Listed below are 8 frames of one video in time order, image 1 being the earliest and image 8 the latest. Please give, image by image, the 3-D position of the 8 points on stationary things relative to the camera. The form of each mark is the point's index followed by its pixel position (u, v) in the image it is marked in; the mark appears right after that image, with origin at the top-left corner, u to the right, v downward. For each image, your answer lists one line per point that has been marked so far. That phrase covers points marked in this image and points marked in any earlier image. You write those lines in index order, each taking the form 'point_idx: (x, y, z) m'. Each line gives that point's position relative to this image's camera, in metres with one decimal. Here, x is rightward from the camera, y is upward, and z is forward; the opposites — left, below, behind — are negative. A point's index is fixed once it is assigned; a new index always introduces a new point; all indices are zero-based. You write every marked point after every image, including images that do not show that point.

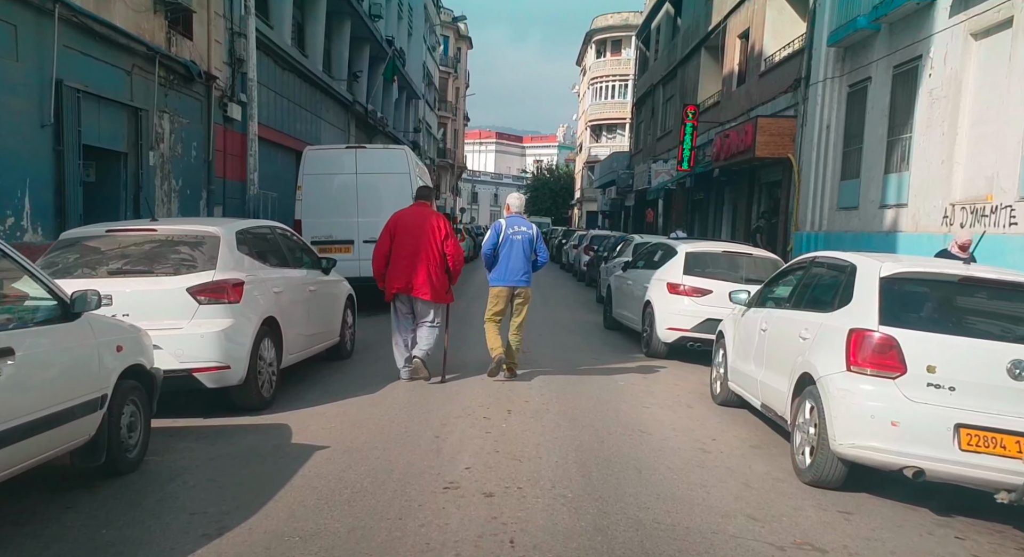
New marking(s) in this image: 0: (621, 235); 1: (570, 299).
0: (+2.8, +1.1, +19.5) m
1: (+1.3, -0.5, +16.9) m
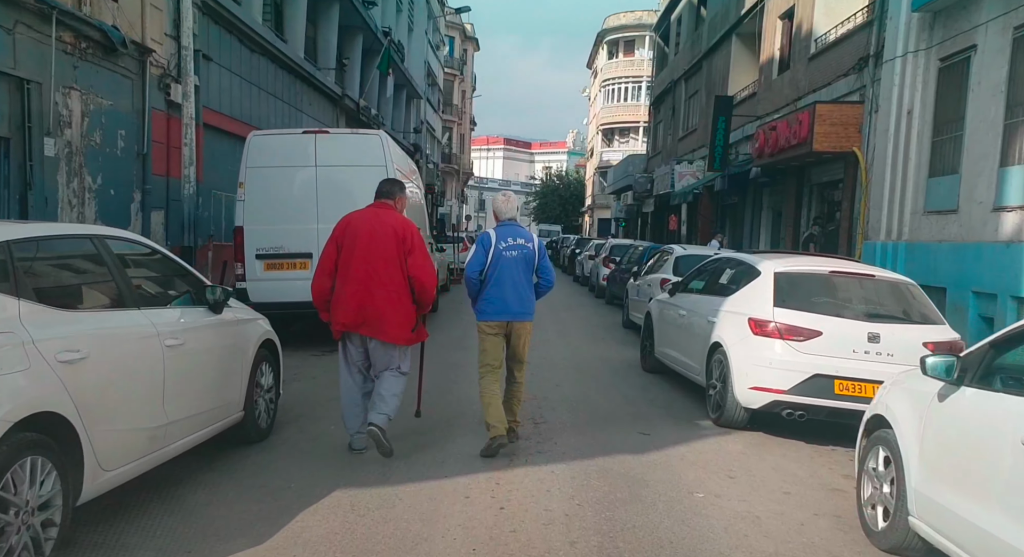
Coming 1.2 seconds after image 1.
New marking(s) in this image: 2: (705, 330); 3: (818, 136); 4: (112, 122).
0: (+3.0, +0.7, +16.5) m
1: (+1.4, -0.8, +13.9) m
2: (+1.8, -0.5, +7.1) m
3: (+6.0, +2.8, +15.0) m
4: (-5.8, +2.3, +11.1) m
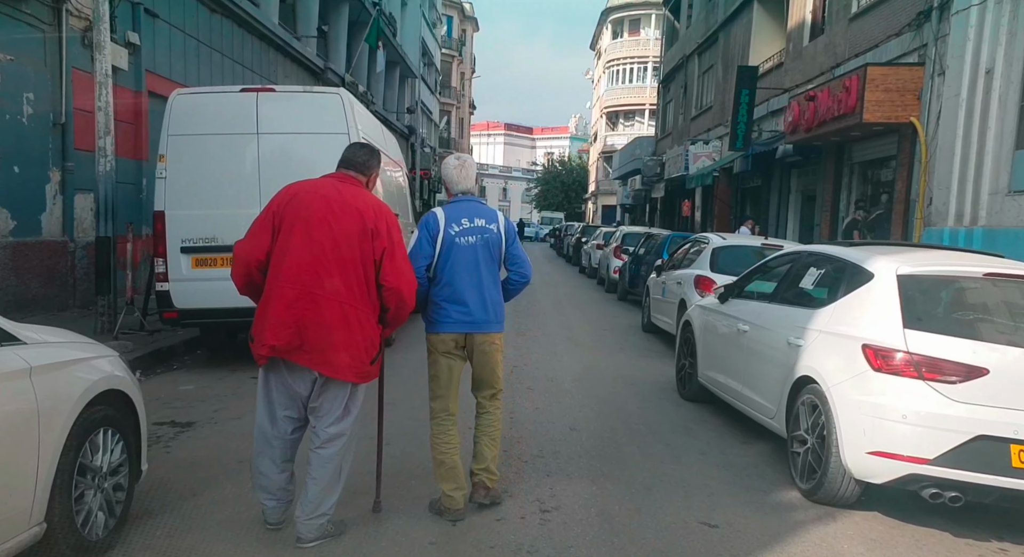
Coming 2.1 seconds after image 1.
0: (+3.0, +0.8, +14.4) m
1: (+1.4, -0.7, +11.8) m
2: (+1.8, -0.5, +5.0) m
3: (+6.0, +2.9, +12.8) m
4: (-5.9, +2.3, +9.0) m
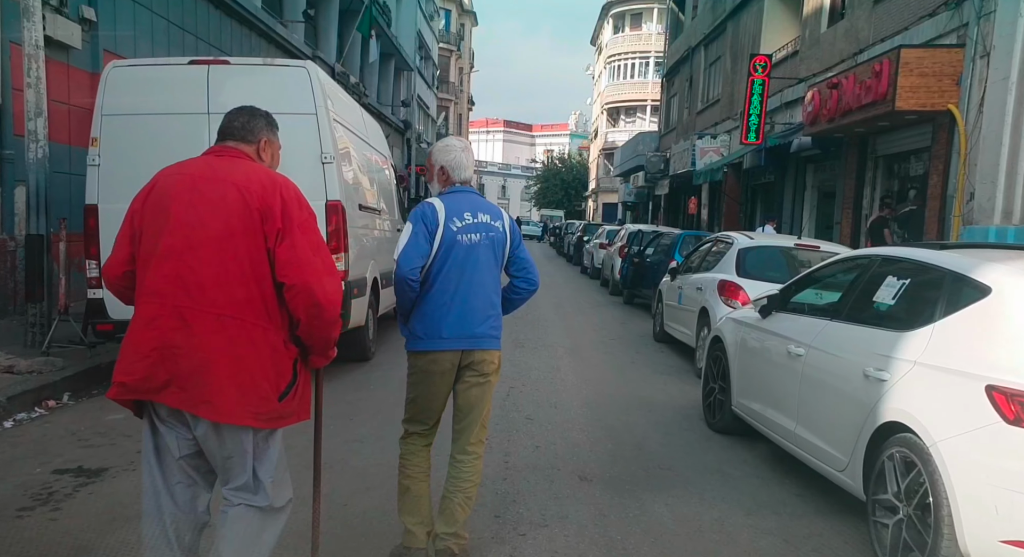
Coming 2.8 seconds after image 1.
0: (+3.0, +0.8, +13.2) m
1: (+1.4, -0.8, +10.6) m
2: (+1.8, -0.6, +3.8) m
3: (+6.0, +2.9, +11.6) m
4: (-5.9, +2.3, +7.8) m
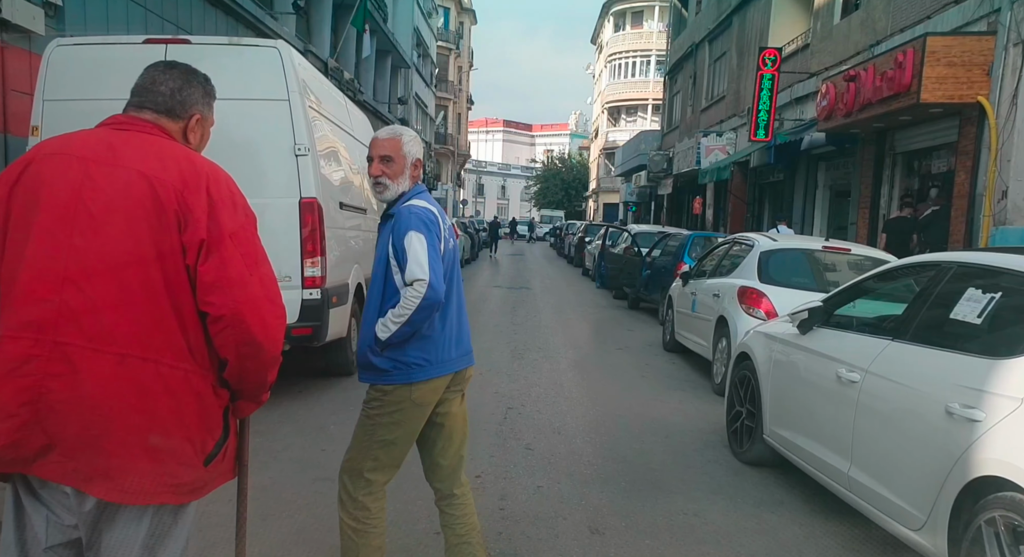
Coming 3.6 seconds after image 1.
0: (+2.9, +0.7, +12.5) m
1: (+1.4, -0.8, +9.9) m
2: (+1.7, -0.6, +3.1) m
3: (+5.9, +2.8, +10.9) m
4: (-5.9, +2.2, +7.0) m
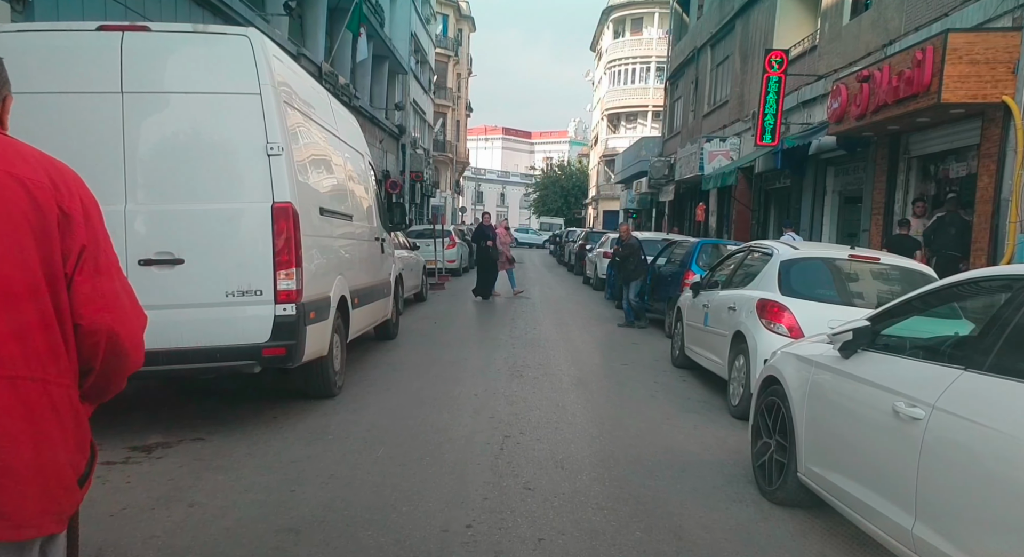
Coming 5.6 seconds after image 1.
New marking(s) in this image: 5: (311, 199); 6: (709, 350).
0: (+2.9, +0.6, +11.8) m
1: (+1.3, -1.0, +9.2) m
2: (+1.7, -0.7, +2.4) m
3: (+5.9, +2.7, +10.3) m
4: (-5.9, +2.1, +6.4) m
5: (-1.7, +0.7, +6.4) m
6: (+2.0, -0.7, +7.7) m
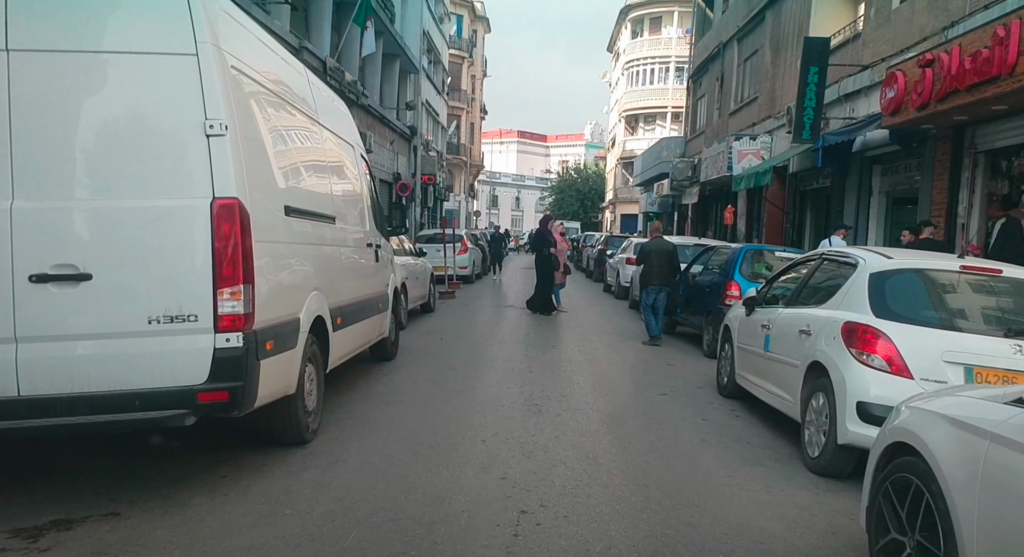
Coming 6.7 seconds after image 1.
0: (+3.1, +0.4, +10.4) m
1: (+1.5, -1.1, +7.8) m
2: (+1.8, -0.8, +1.0) m
3: (+6.1, +2.5, +8.8) m
4: (-5.8, +2.0, +5.2) m
5: (-1.6, +0.6, +5.1) m
6: (+2.1, -0.8, +6.2) m
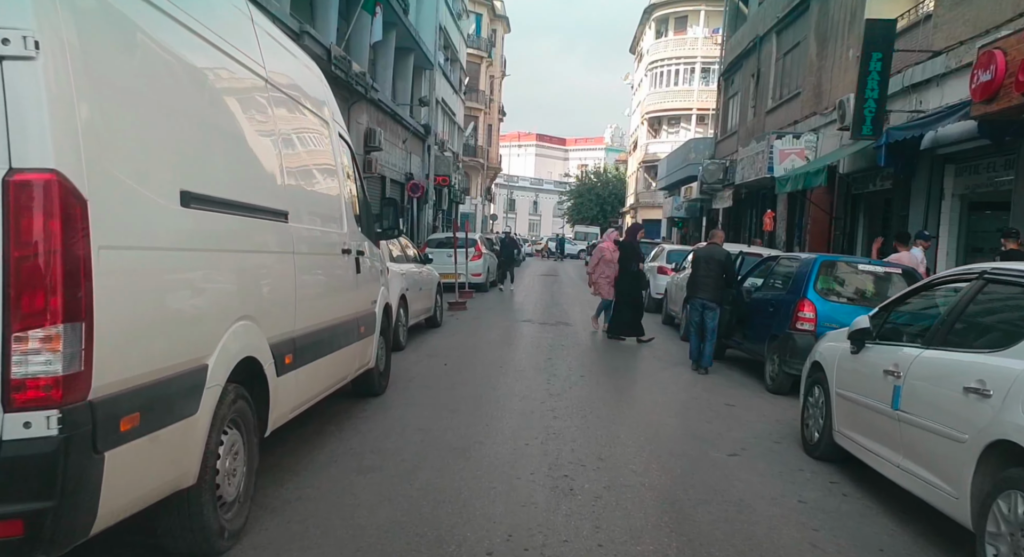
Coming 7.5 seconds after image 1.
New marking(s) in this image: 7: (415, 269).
0: (+3.4, +0.2, +8.5) m
1: (+1.7, -1.3, +5.9) m
2: (+1.8, -0.9, -0.9) m
3: (+6.3, +2.3, +6.8) m
4: (-5.7, +1.9, +3.5) m
5: (-1.5, +0.4, +3.2) m
6: (+2.2, -1.0, +4.3) m
7: (-1.4, +0.1, +10.6) m
